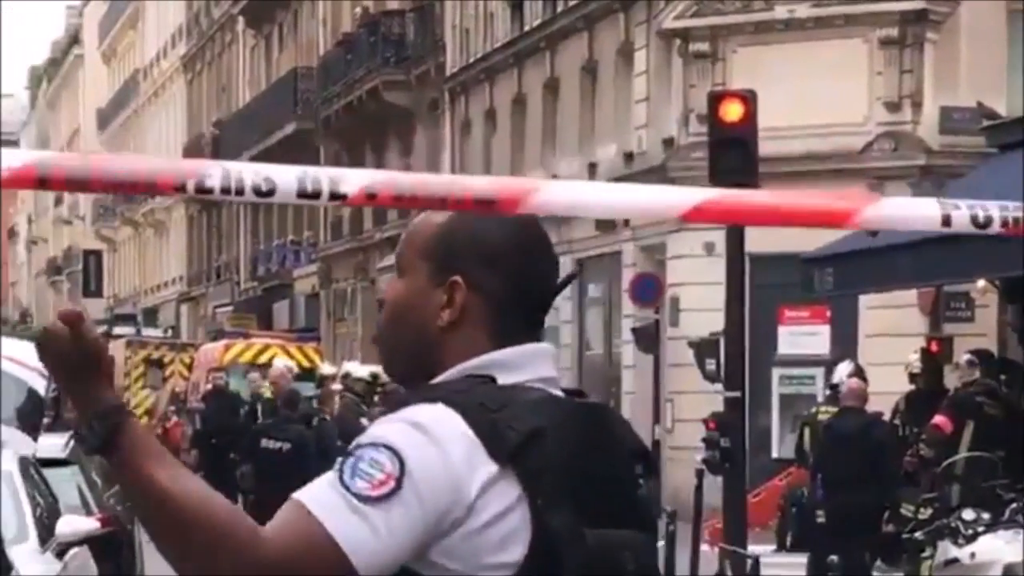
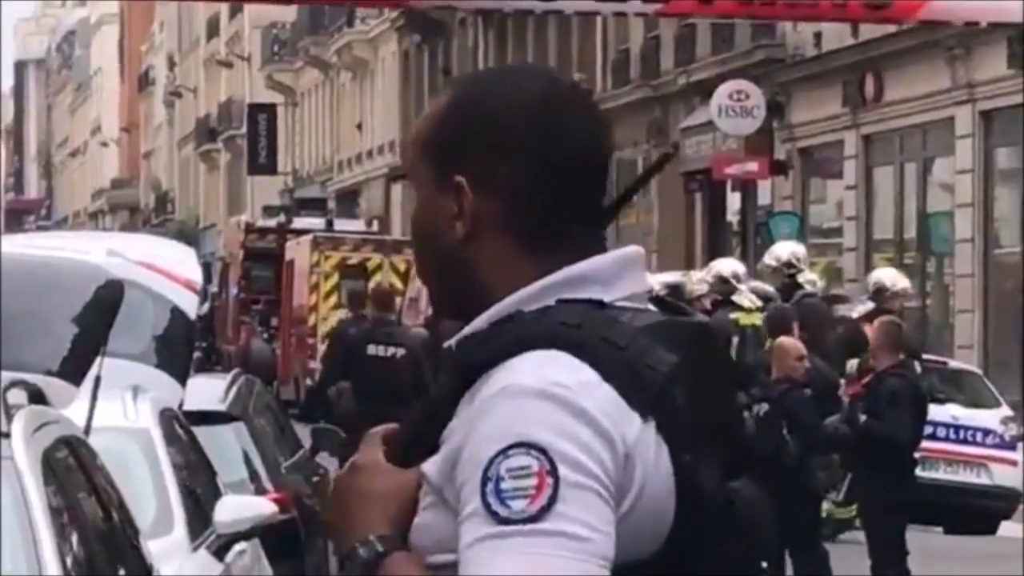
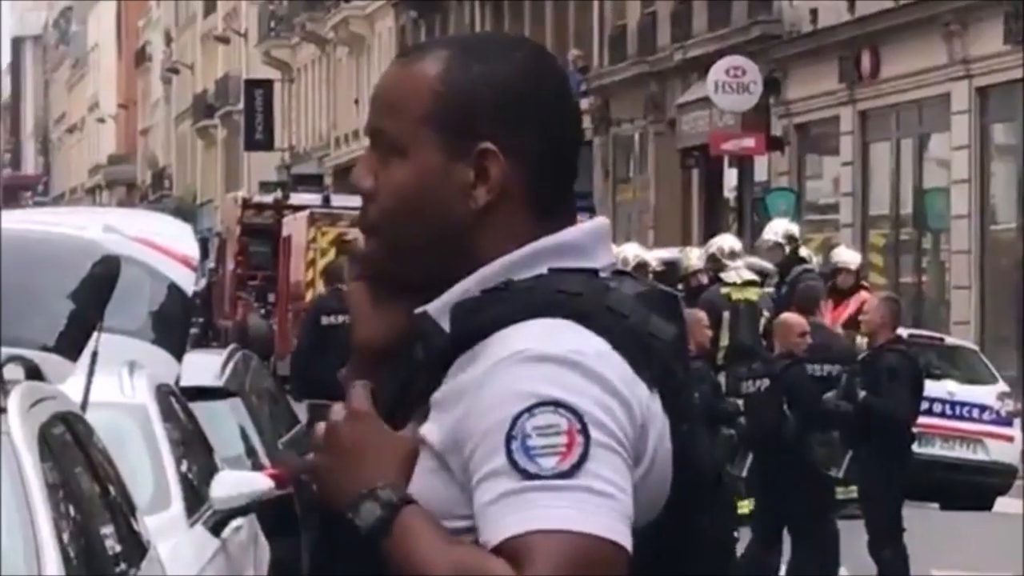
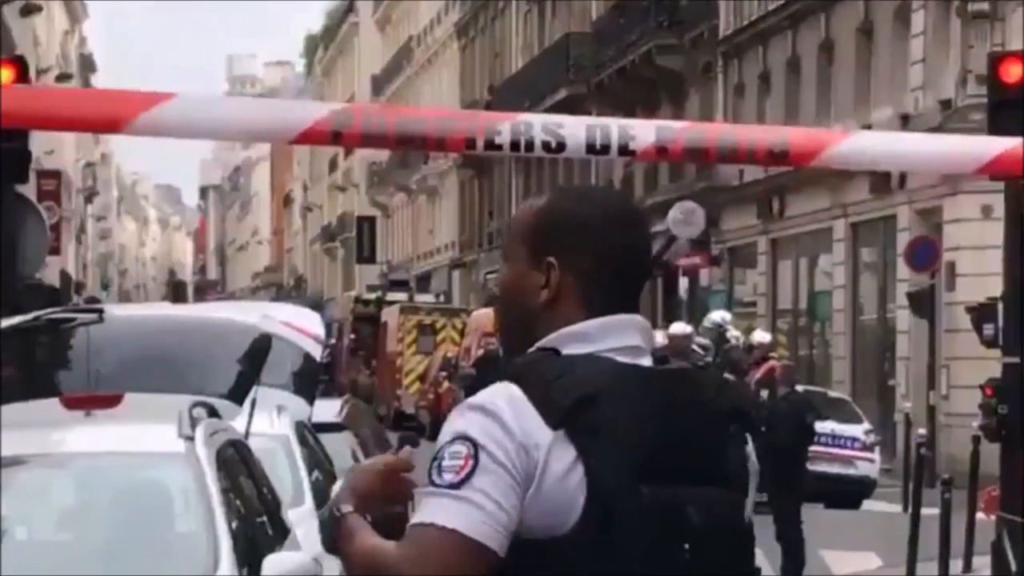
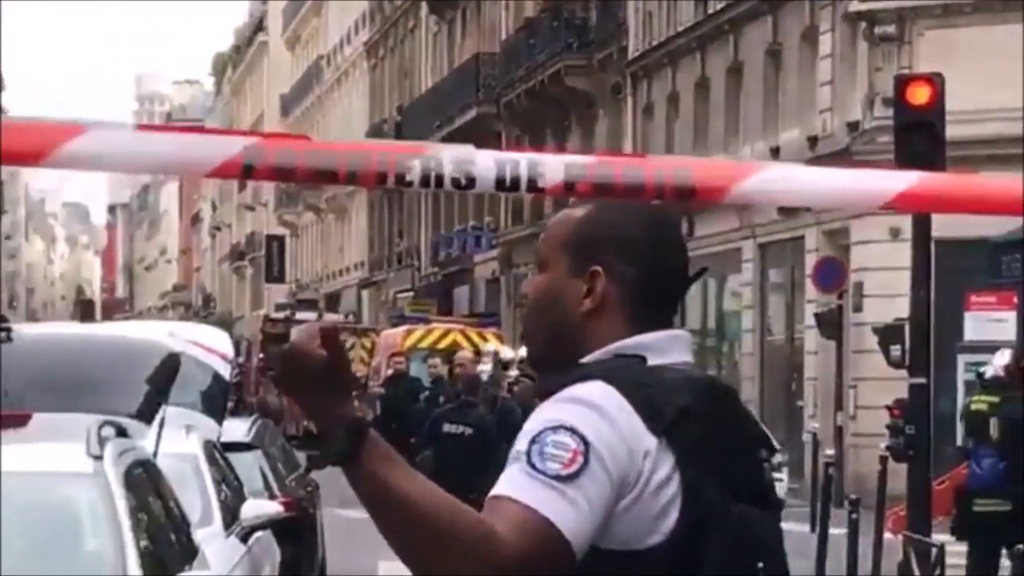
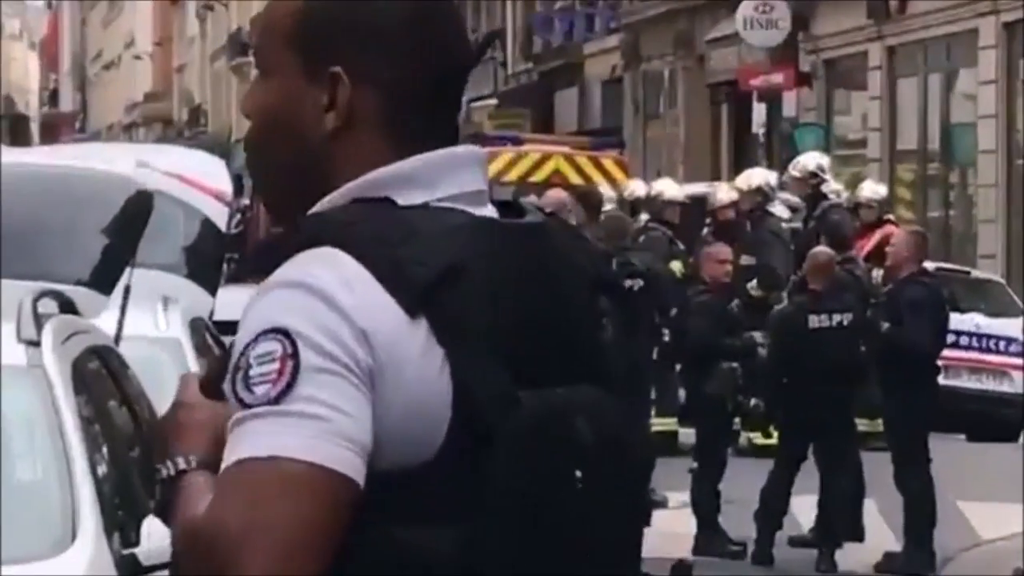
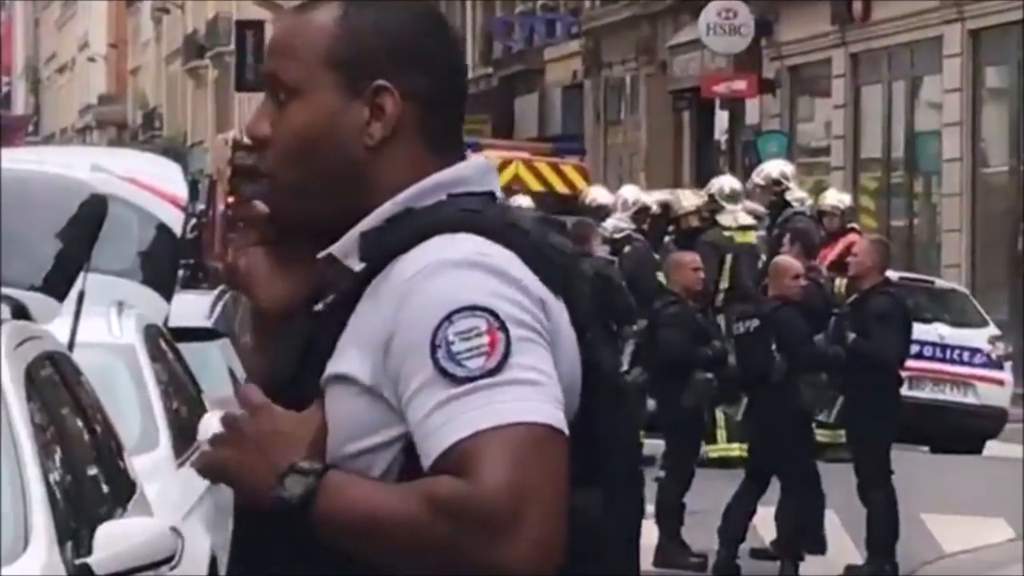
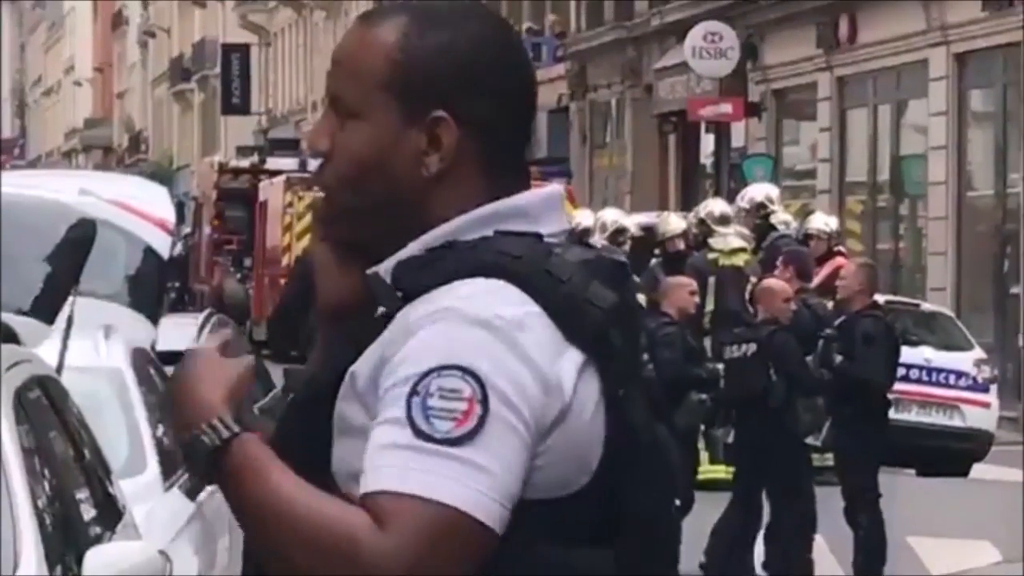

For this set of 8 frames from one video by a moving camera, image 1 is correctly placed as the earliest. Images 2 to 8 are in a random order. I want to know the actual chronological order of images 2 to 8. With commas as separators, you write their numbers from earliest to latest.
5, 4, 6, 7, 8, 3, 2
